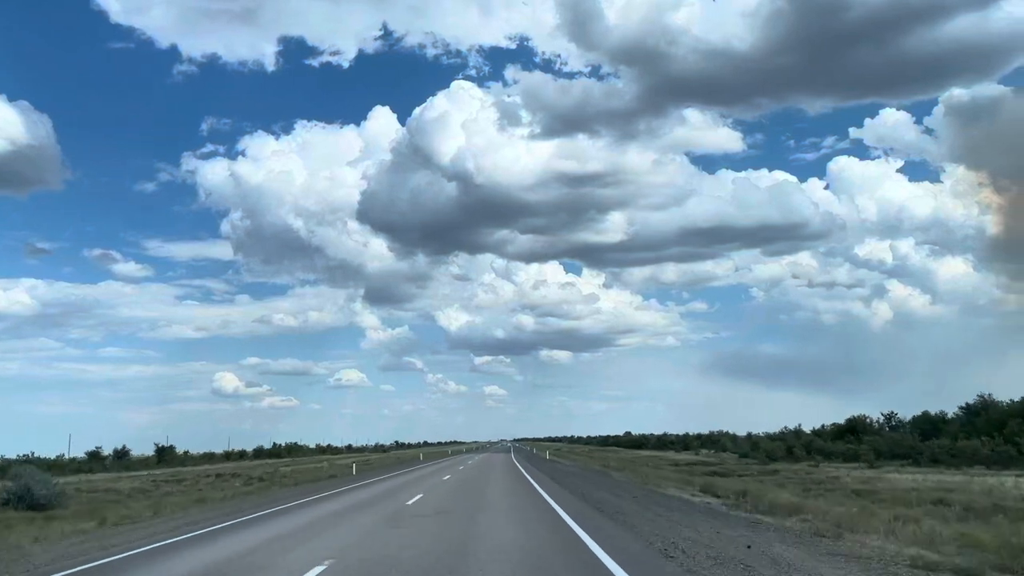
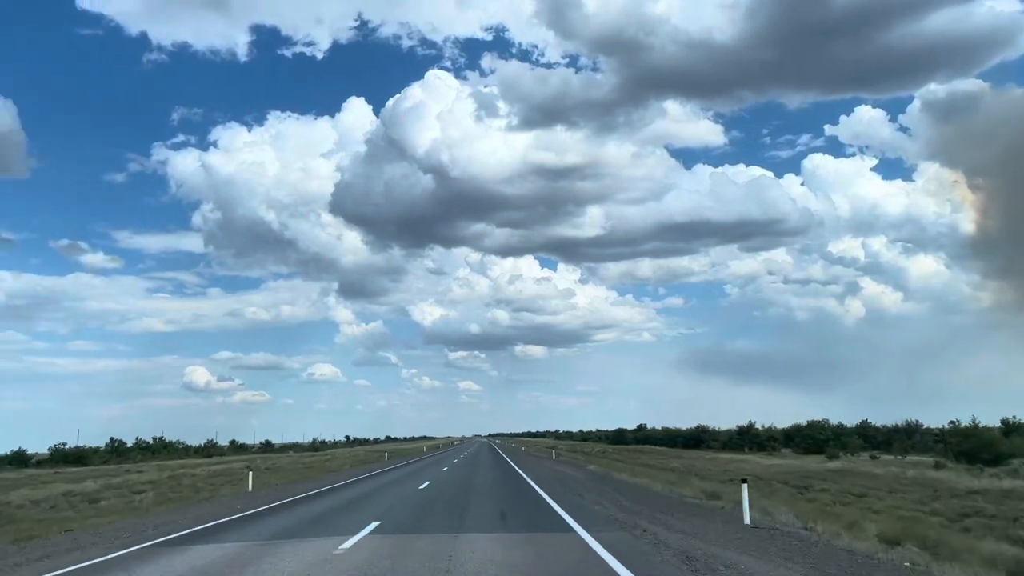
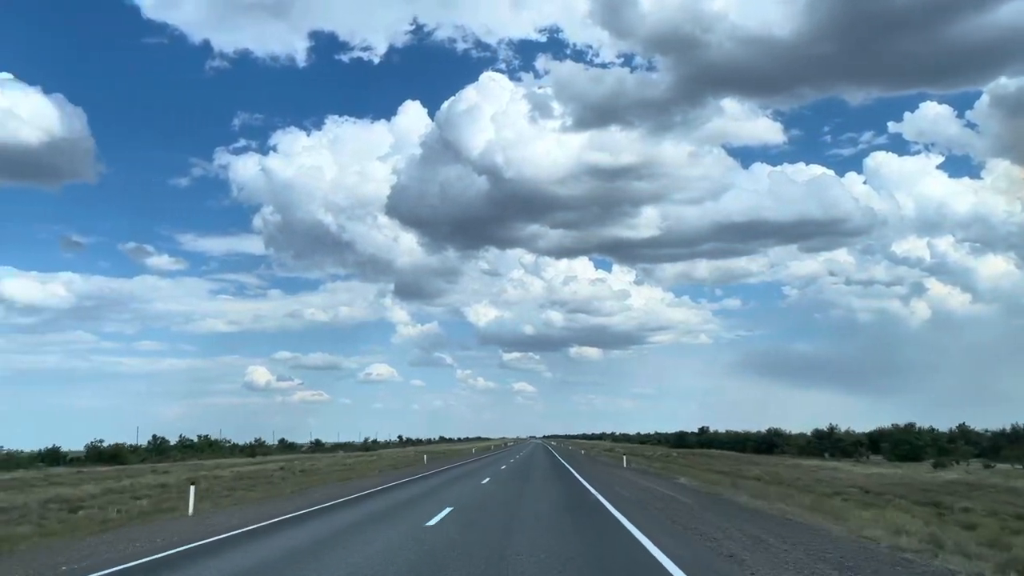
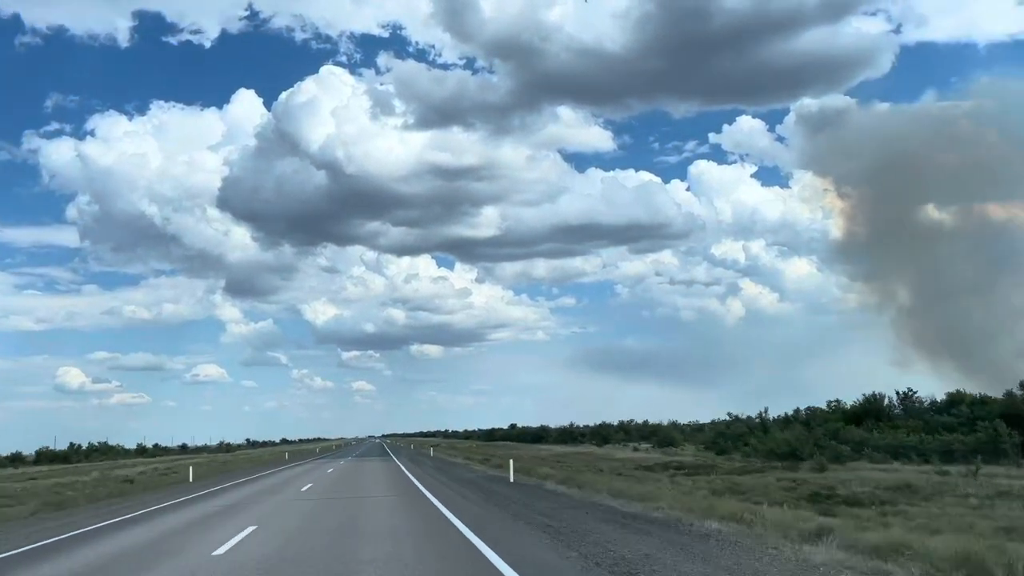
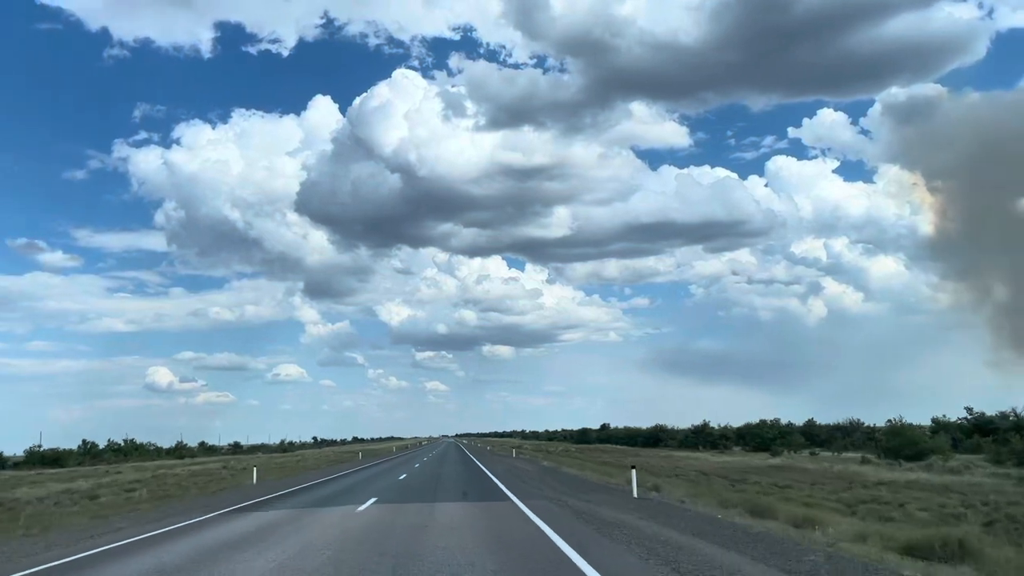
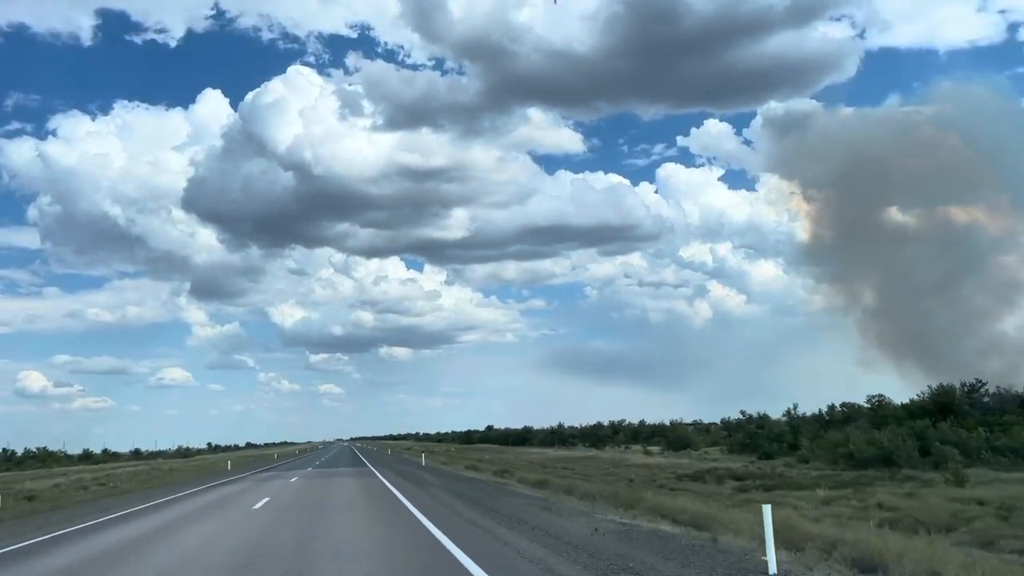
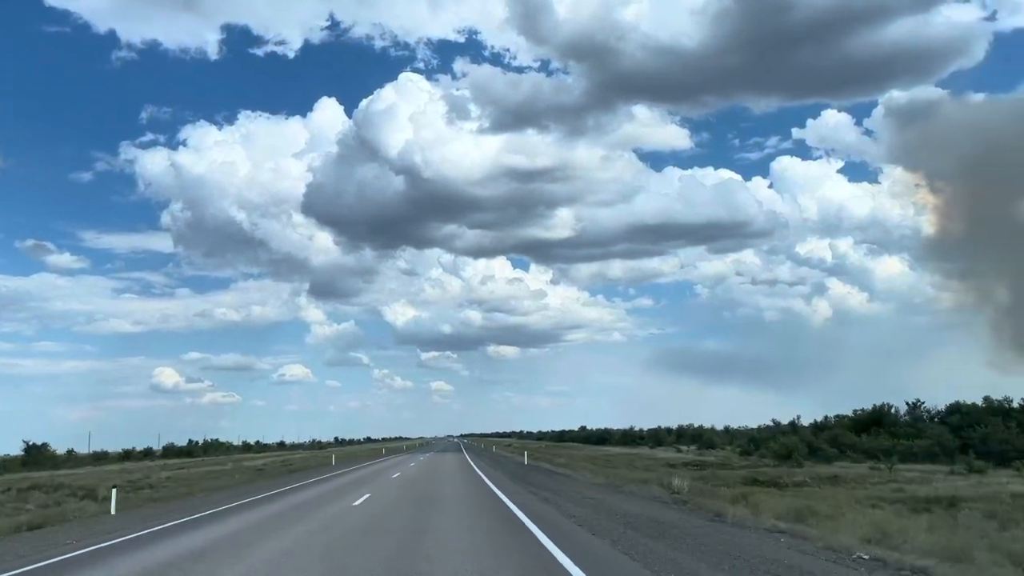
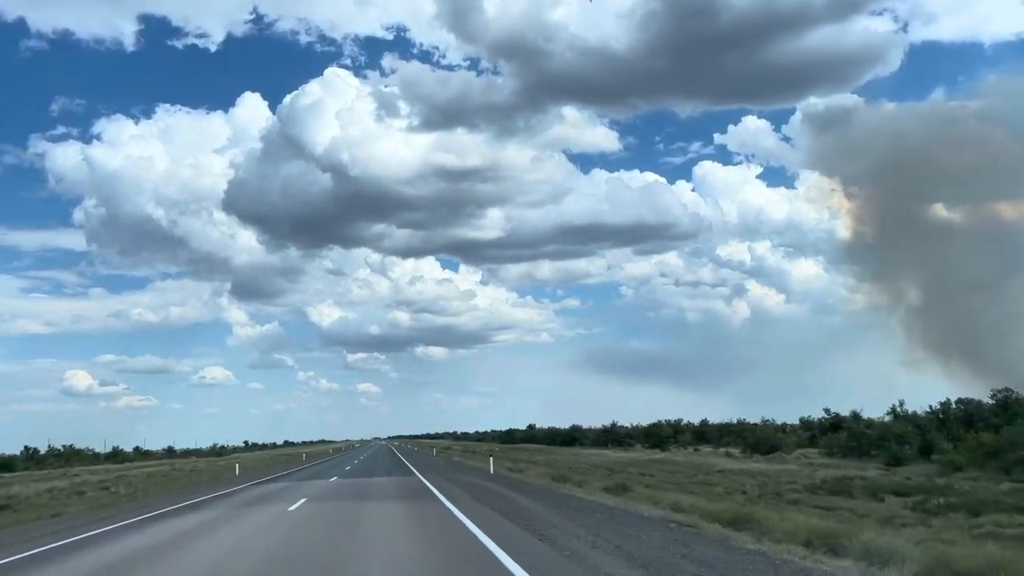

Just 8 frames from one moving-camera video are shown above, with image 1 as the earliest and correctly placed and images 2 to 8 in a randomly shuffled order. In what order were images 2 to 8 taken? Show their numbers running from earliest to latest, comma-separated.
7, 4, 6, 8, 5, 2, 3
